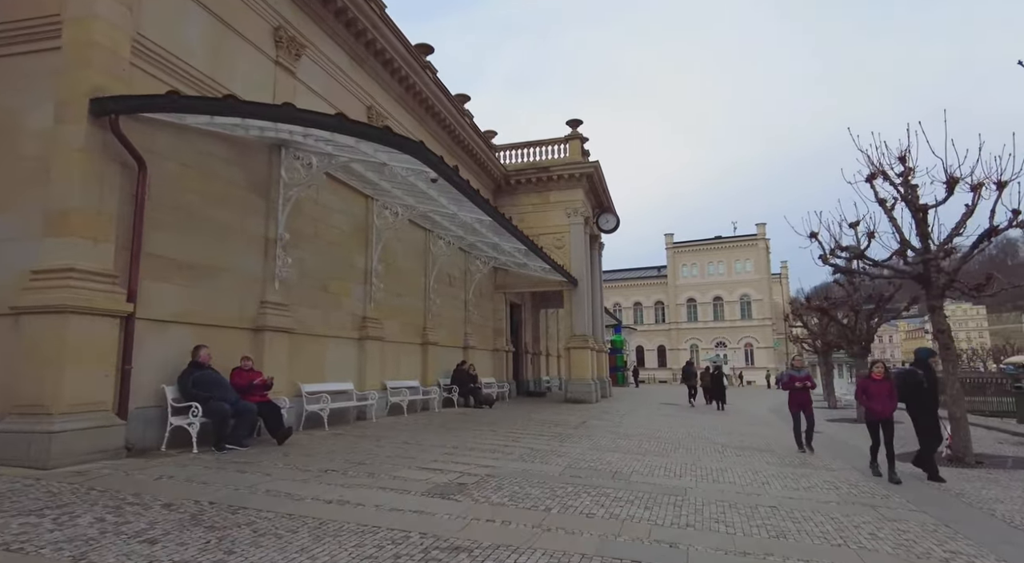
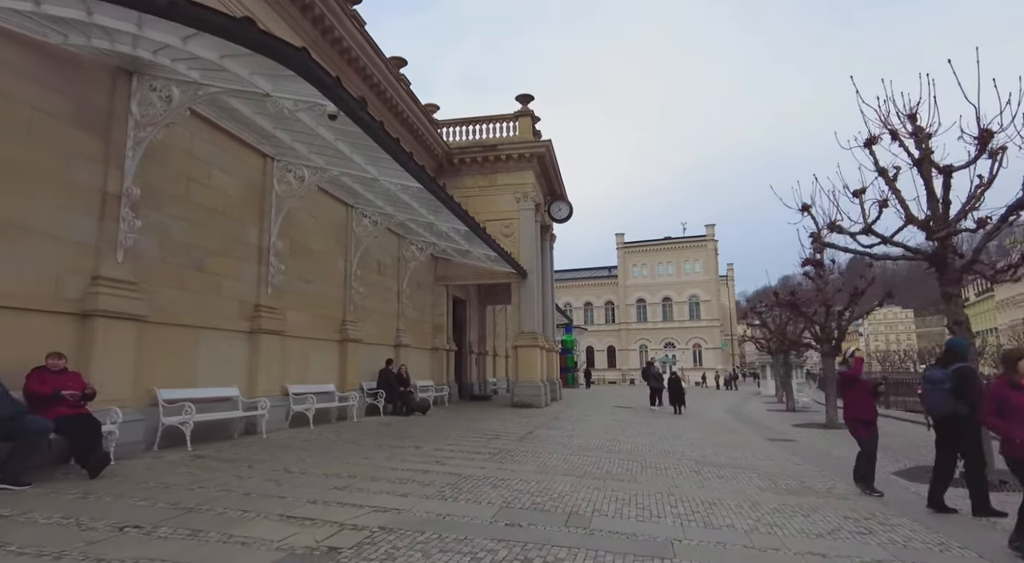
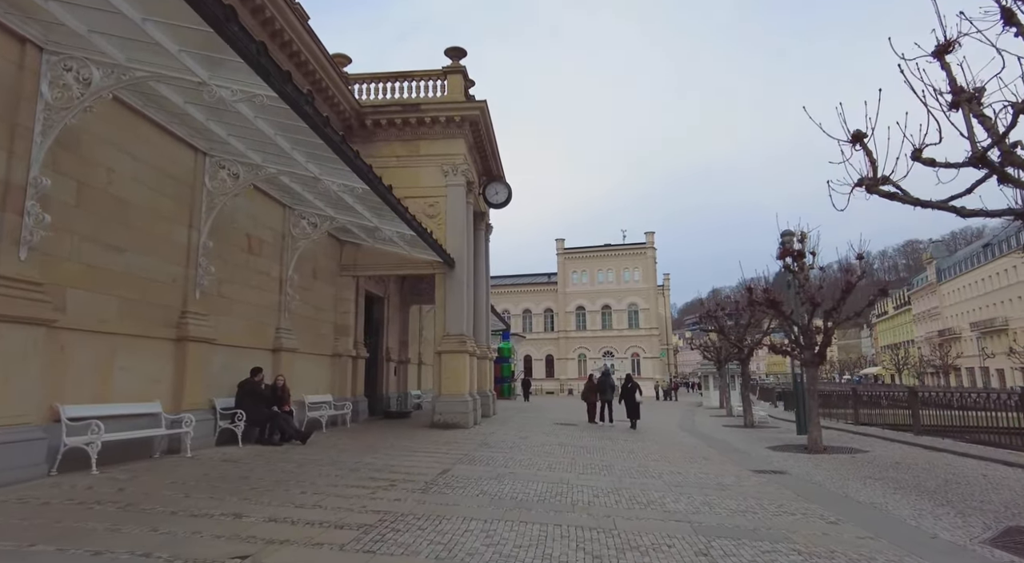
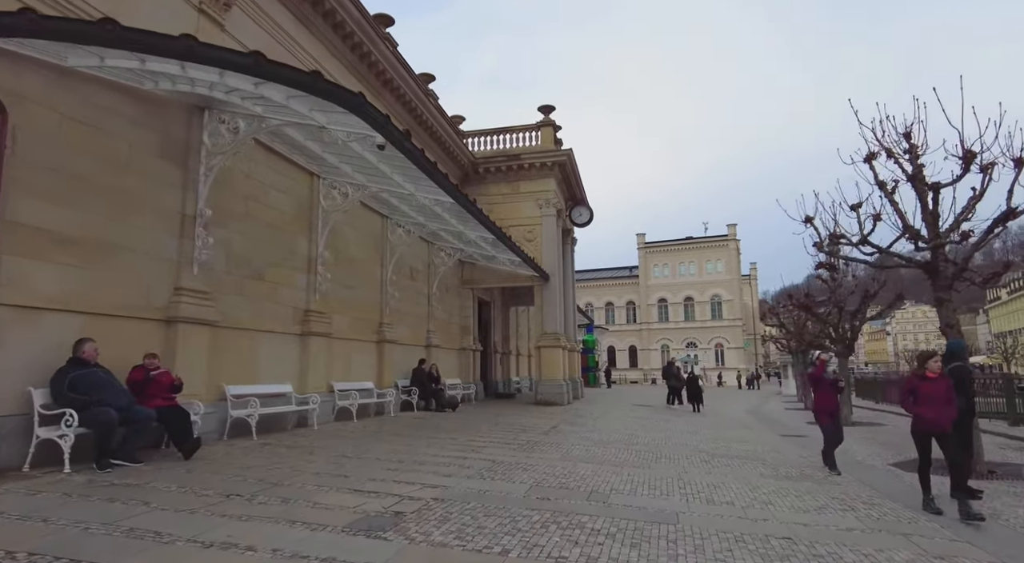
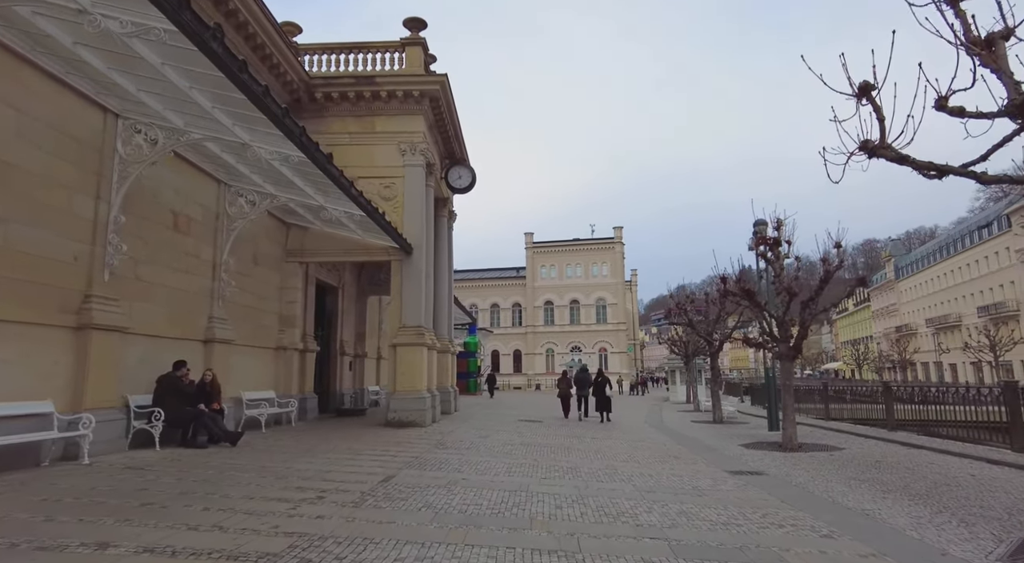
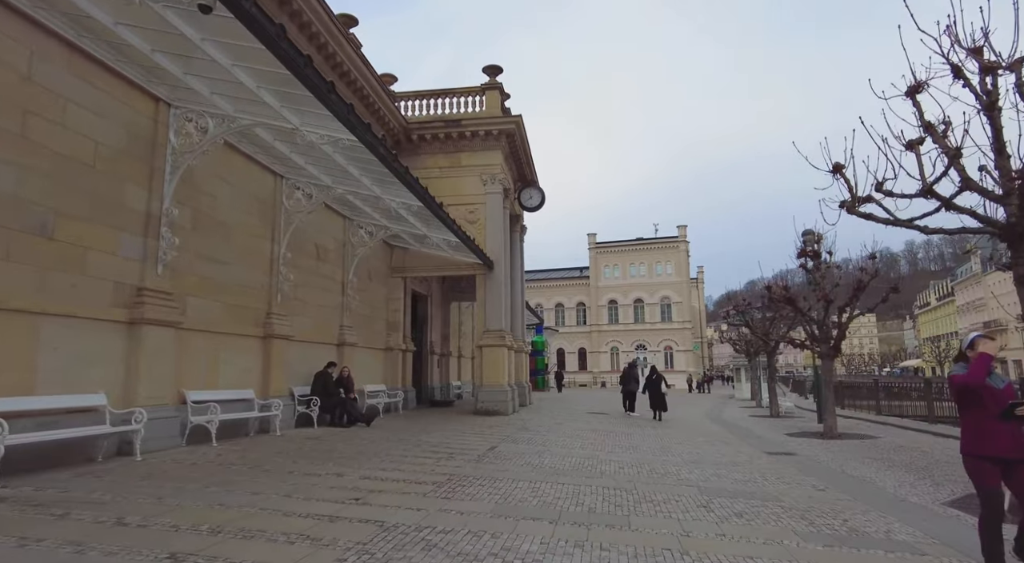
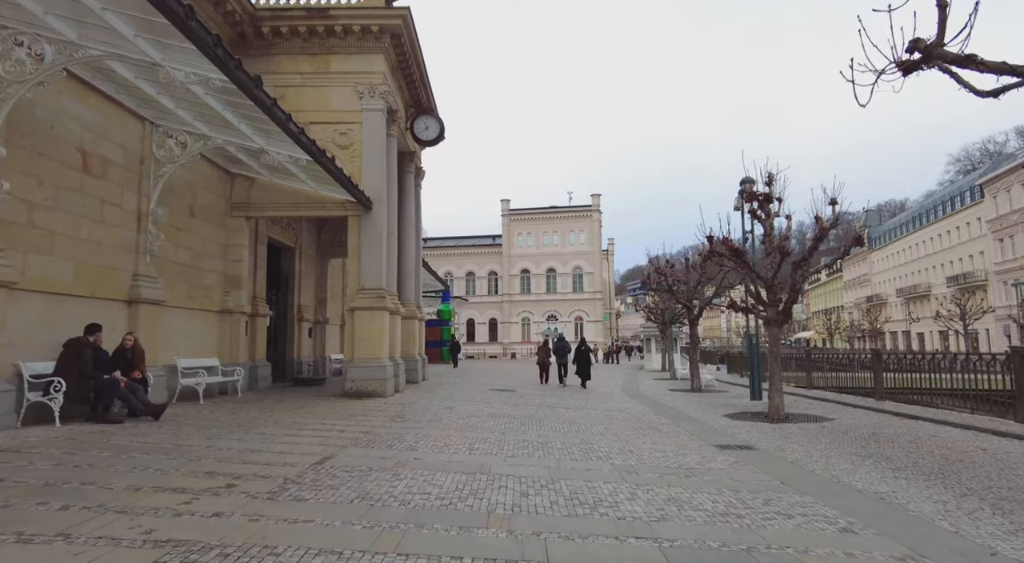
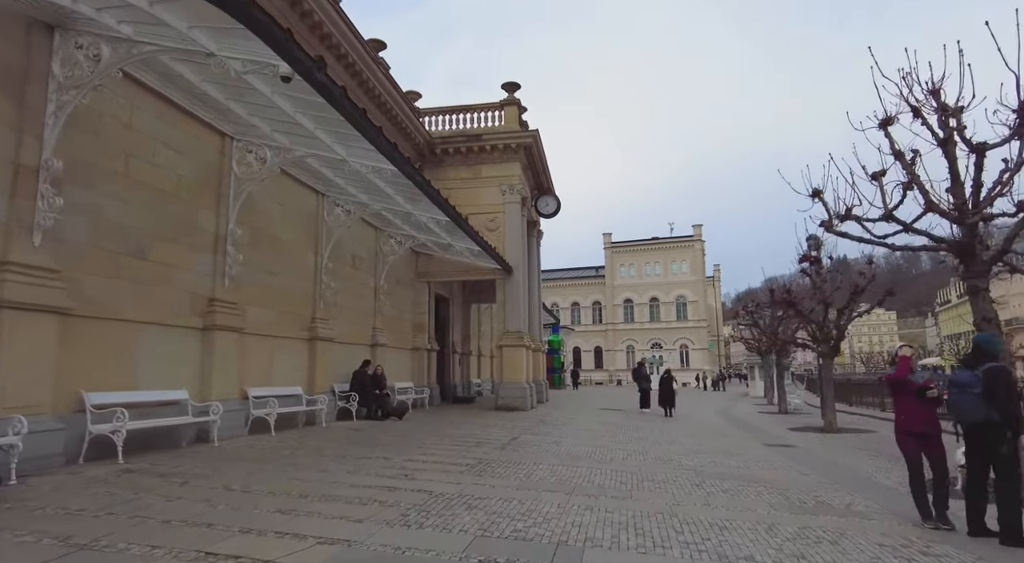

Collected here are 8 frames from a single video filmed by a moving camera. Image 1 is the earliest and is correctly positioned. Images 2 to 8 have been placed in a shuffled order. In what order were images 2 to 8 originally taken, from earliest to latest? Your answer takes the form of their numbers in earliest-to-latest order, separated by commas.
4, 2, 8, 6, 3, 5, 7
